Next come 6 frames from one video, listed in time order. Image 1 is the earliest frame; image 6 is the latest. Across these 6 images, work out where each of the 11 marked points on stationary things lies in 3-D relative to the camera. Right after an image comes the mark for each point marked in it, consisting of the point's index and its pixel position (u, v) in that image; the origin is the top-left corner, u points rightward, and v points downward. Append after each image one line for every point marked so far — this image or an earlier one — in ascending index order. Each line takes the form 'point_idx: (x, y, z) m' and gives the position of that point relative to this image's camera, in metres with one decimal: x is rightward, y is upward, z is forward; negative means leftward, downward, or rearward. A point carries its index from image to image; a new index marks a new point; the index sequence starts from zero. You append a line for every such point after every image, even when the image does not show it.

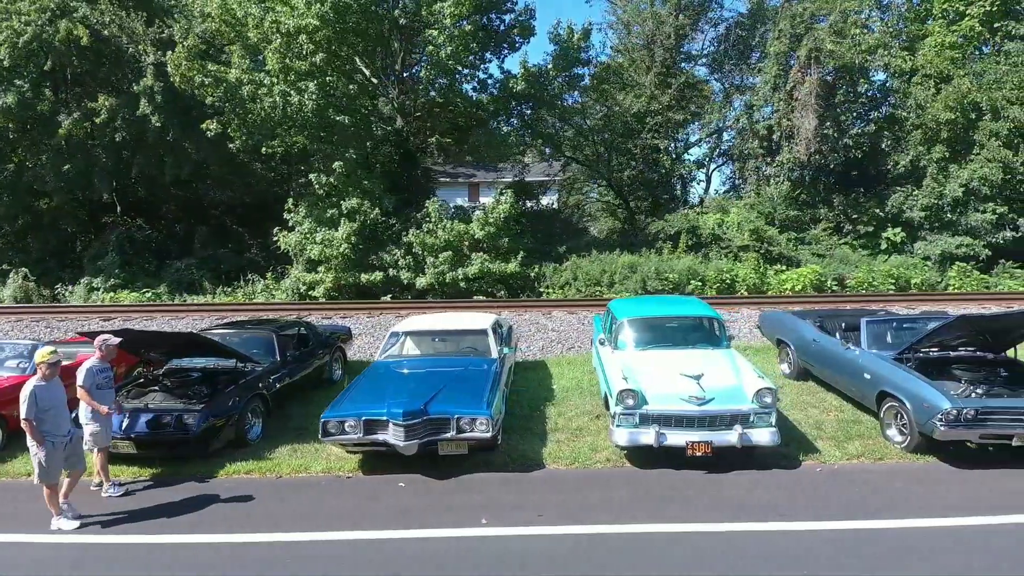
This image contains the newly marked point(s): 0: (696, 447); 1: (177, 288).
0: (+1.2, -1.0, +5.4) m
1: (-6.1, 0.0, +15.4) m
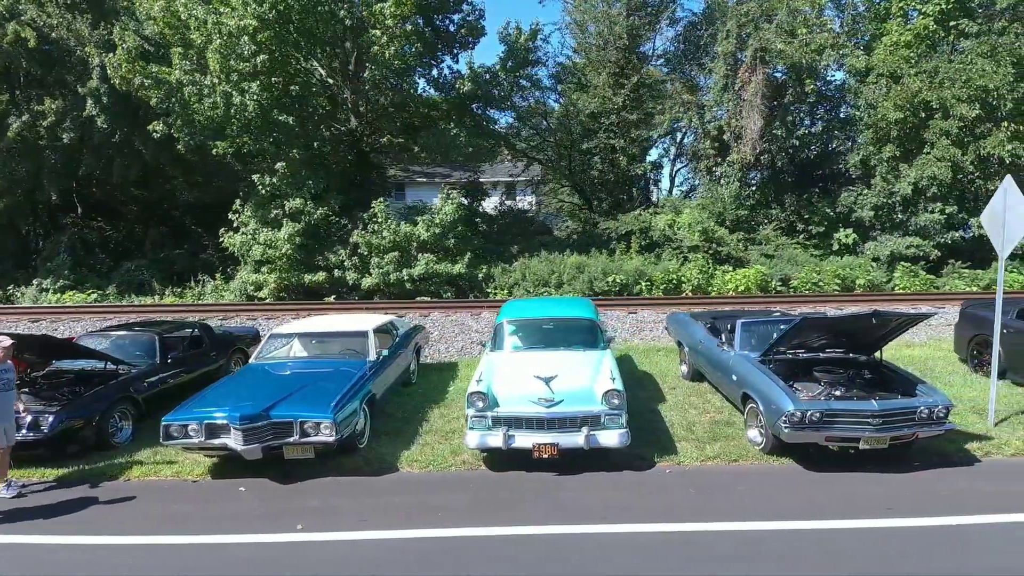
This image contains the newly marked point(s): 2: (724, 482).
0: (+0.2, -1.0, +5.3) m
1: (-7.0, 0.0, +15.4) m
2: (+1.4, -1.2, +5.5) m
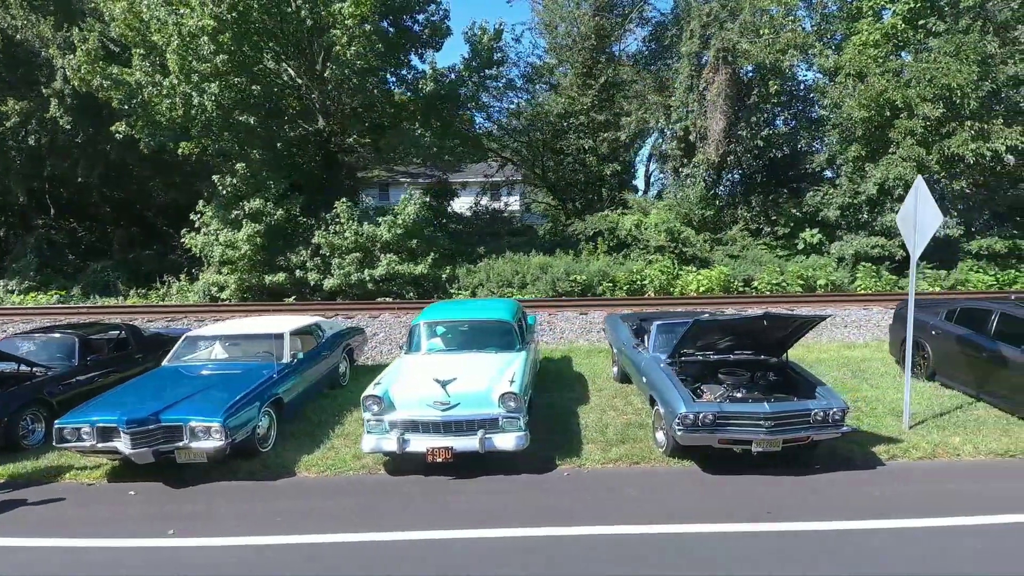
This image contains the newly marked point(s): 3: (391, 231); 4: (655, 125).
0: (-0.5, -1.0, +5.3) m
1: (-7.6, 0.0, +15.4) m
2: (+0.7, -1.3, +5.4) m
3: (-2.1, +1.0, +14.4) m
4: (+2.8, +3.1, +16.3) m
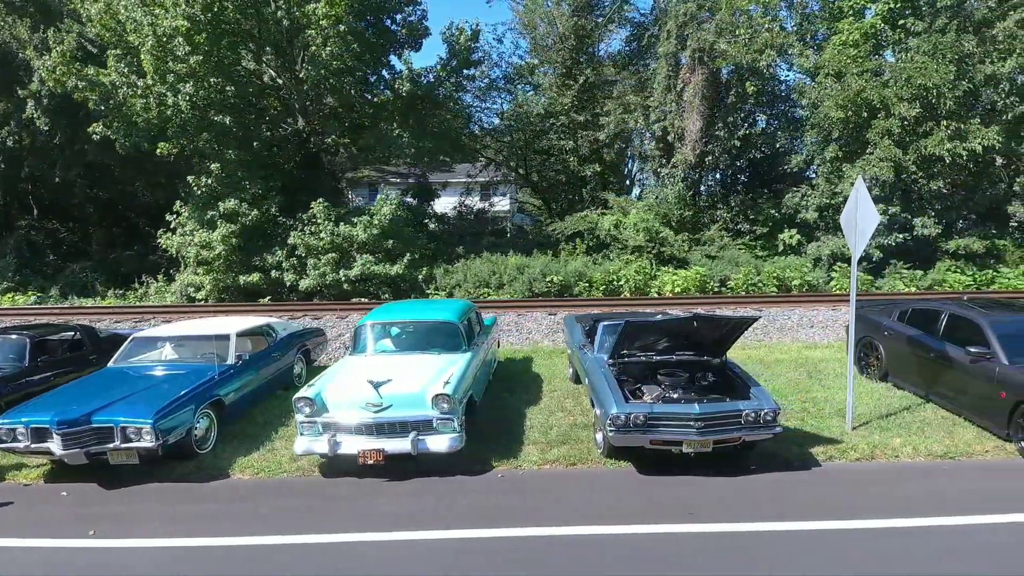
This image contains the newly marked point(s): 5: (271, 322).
0: (-0.9, -1.1, +5.3) m
1: (-8.1, 0.0, +15.4) m
2: (+0.2, -1.3, +5.4) m
3: (-2.5, +1.0, +14.4) m
4: (+2.3, +3.1, +16.3) m
5: (-2.3, -0.3, +7.9) m
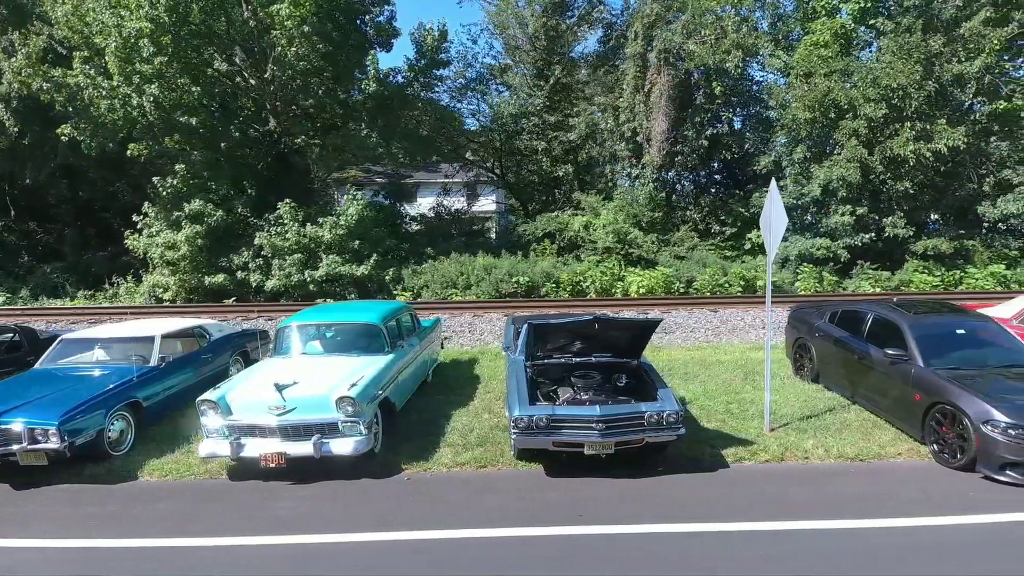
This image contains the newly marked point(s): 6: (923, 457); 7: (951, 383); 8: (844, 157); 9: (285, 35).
0: (-1.5, -1.1, +5.3) m
1: (-8.6, -0.1, +15.5) m
2: (-0.4, -1.3, +5.4) m
3: (-3.1, +1.0, +14.5) m
4: (+1.8, +3.1, +16.2) m
5: (-2.9, -0.3, +8.0) m
6: (+2.8, -1.2, +5.8) m
7: (+2.9, -0.6, +5.7) m
8: (+5.7, +2.2, +14.5) m
9: (-3.8, +4.2, +14.0) m
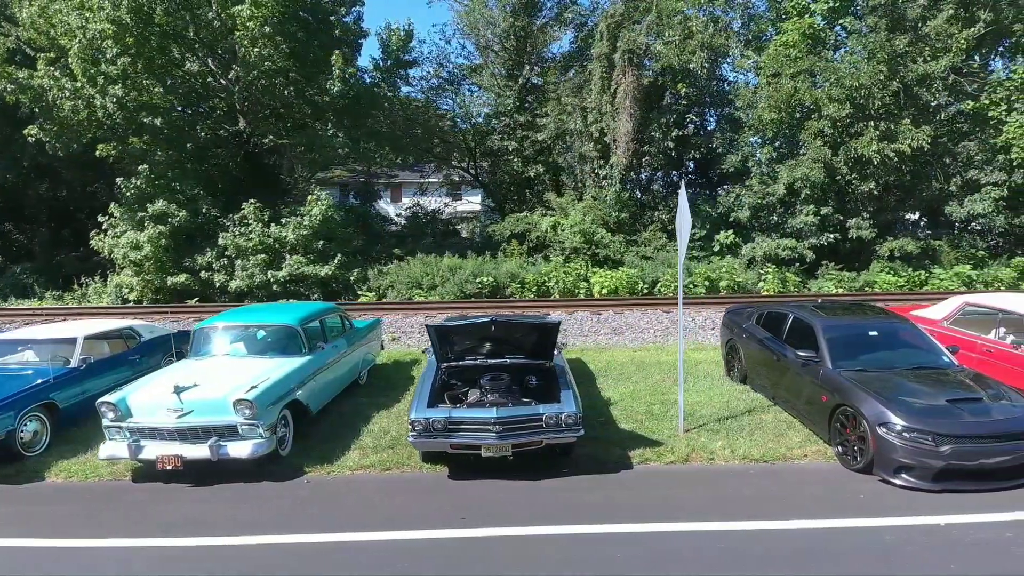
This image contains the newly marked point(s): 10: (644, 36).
0: (-2.2, -1.1, +5.3) m
1: (-9.2, -0.1, +15.5) m
2: (-1.0, -1.3, +5.4) m
3: (-3.7, +1.0, +14.5) m
4: (+1.2, +3.1, +16.3) m
5: (-3.5, -0.3, +8.0) m
6: (+2.2, -1.2, +5.8) m
7: (+2.3, -0.7, +5.7) m
8: (+5.0, +2.2, +14.5) m
9: (-4.4, +4.2, +14.1) m
10: (+2.3, +4.4, +14.7) m
